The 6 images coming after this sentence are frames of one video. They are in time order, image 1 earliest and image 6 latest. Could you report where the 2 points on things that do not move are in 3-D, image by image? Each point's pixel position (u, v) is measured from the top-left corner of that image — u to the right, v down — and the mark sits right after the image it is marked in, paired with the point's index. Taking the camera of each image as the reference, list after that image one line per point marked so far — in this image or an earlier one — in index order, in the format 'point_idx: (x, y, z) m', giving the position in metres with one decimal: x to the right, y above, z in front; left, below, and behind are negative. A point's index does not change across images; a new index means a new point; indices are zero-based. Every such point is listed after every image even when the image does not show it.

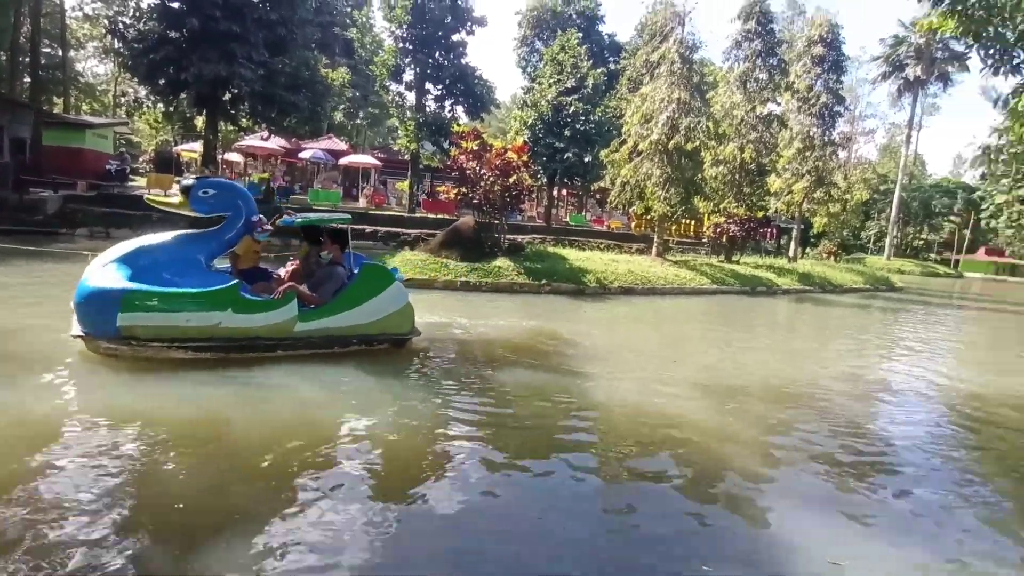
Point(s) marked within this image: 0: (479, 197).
0: (-0.9, +2.4, +18.7) m
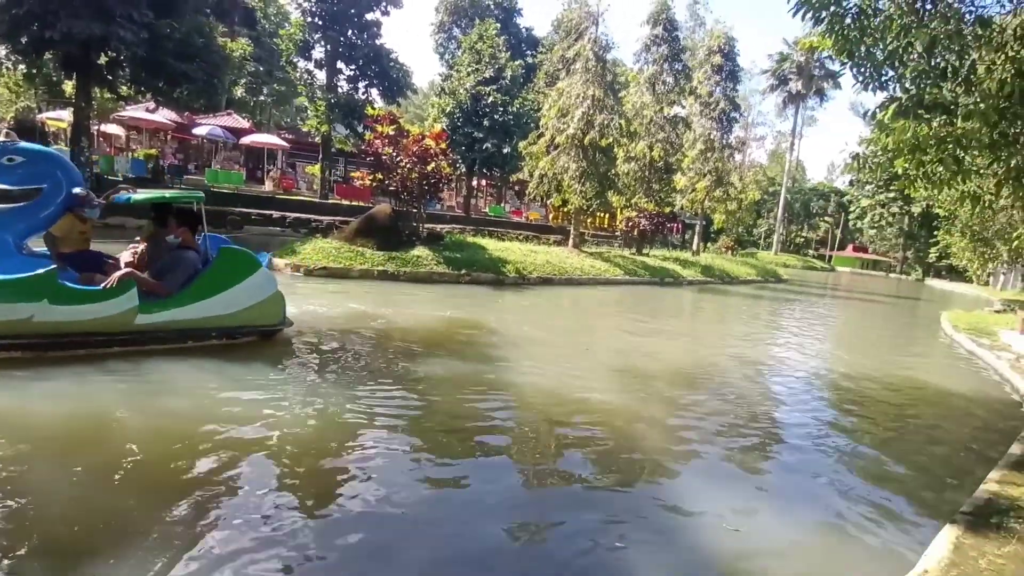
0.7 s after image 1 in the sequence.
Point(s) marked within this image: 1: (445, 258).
0: (-3.0, +2.7, +18.6) m
1: (-1.6, +0.7, +17.5) m
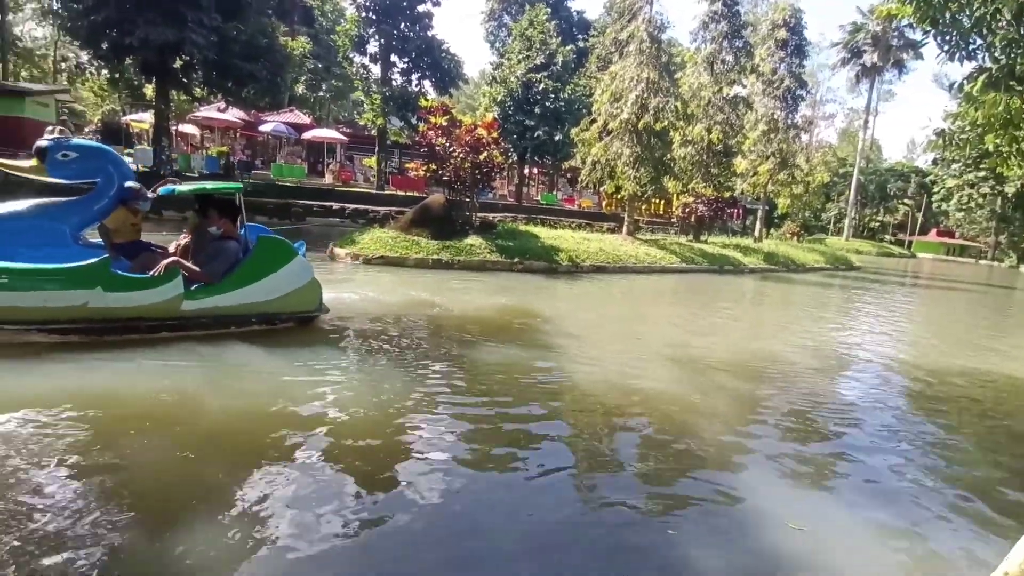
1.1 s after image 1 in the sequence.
0: (-1.6, +2.9, +18.6) m
1: (-0.3, +1.0, +17.4) m
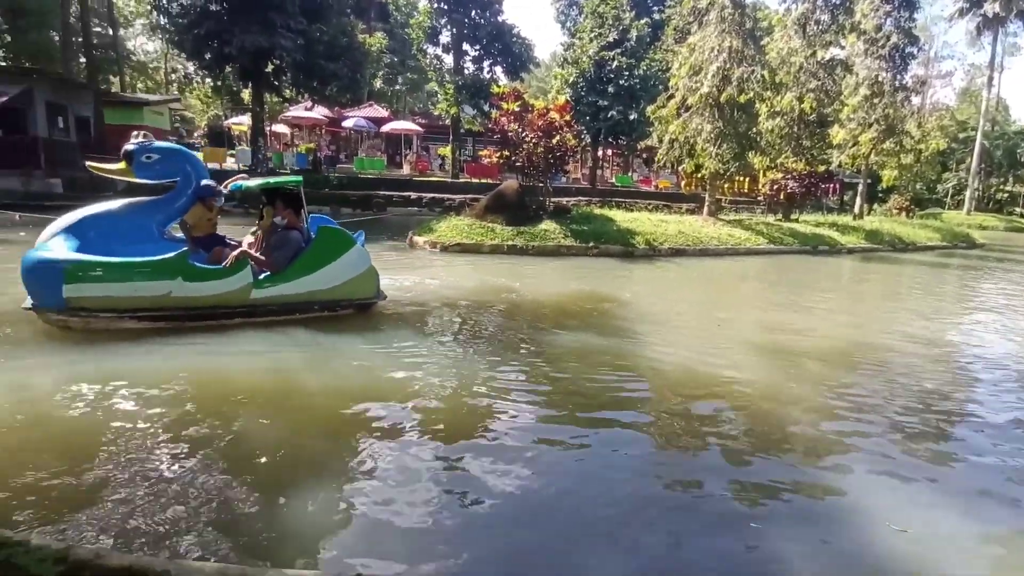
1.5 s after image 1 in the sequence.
0: (+0.2, +3.3, +18.4) m
1: (+1.4, +1.4, +17.2) m
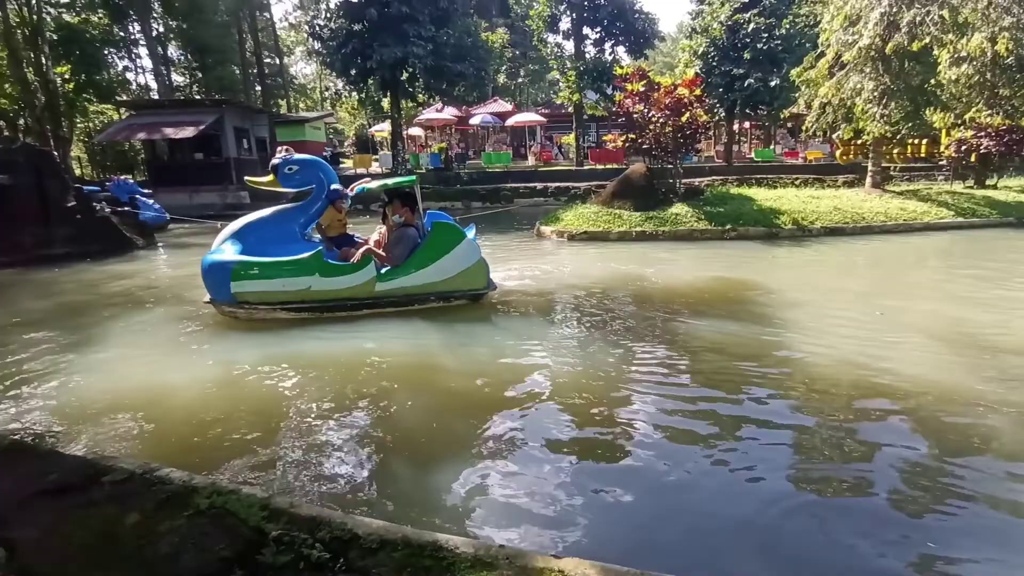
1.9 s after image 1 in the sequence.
0: (+3.3, +3.6, +17.5) m
1: (+4.3, +1.7, +16.1) m
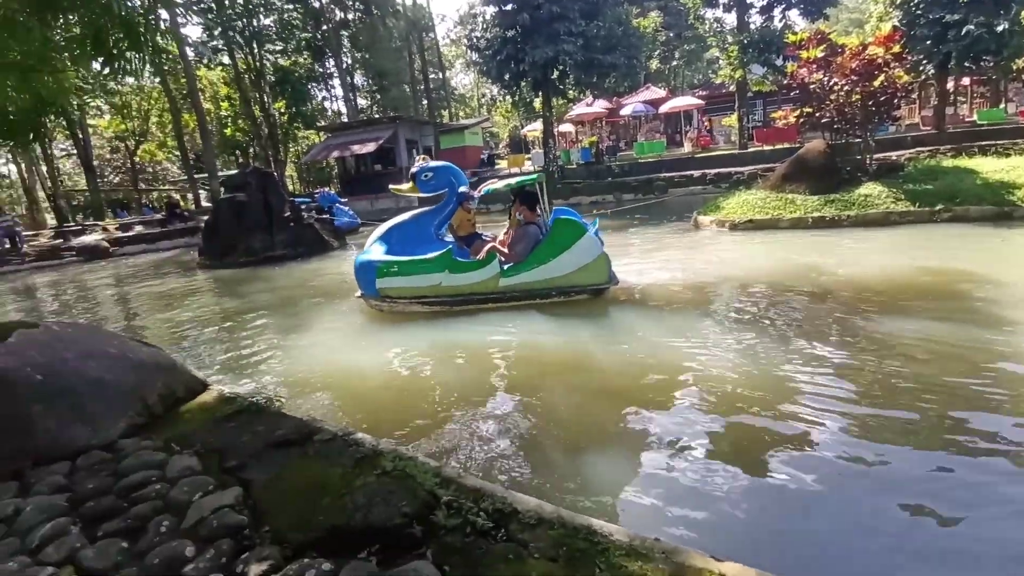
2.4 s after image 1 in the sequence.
0: (+6.8, +3.8, +15.5) m
1: (+7.5, +1.8, +13.9) m
